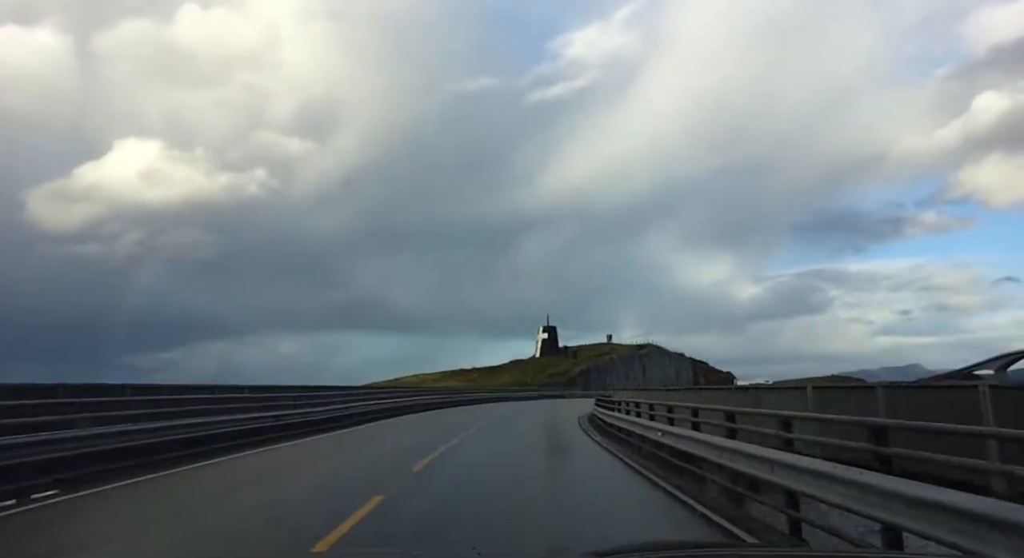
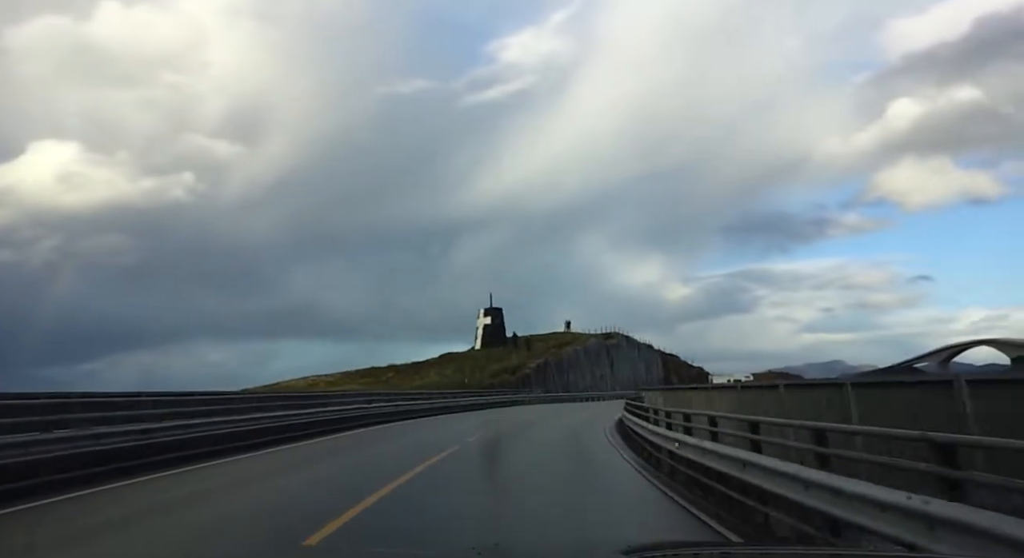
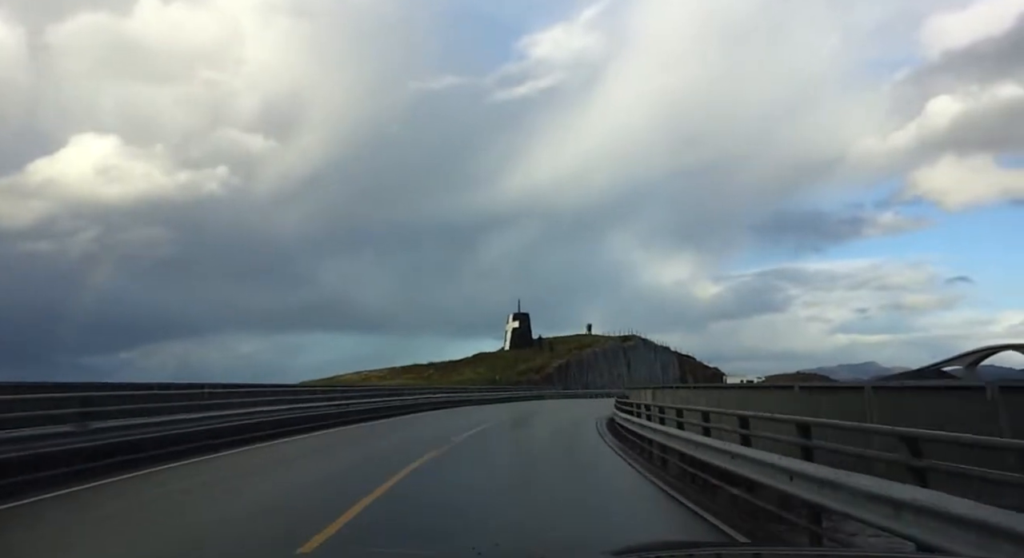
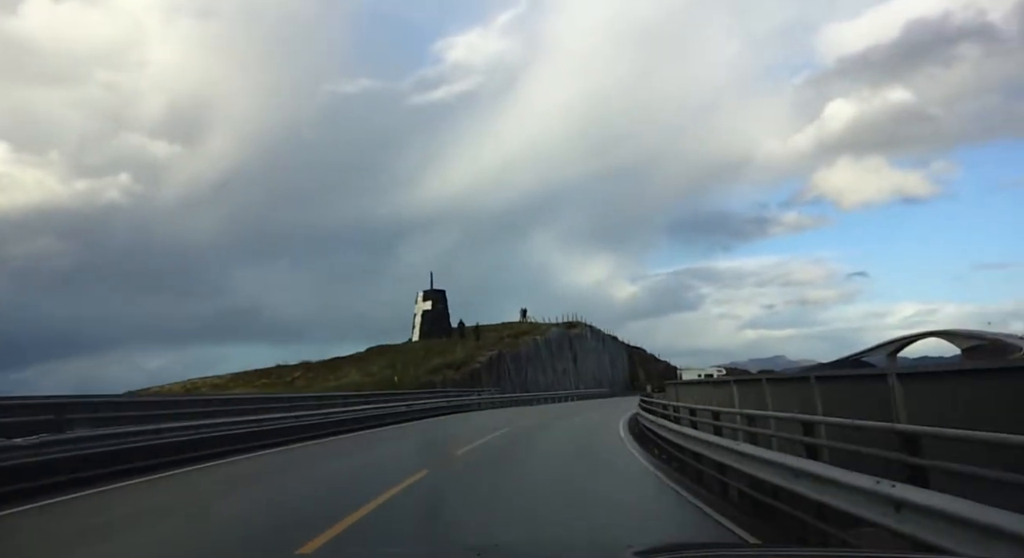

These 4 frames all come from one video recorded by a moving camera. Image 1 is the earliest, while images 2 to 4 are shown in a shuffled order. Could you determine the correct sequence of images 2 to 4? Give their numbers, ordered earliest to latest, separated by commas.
3, 2, 4
